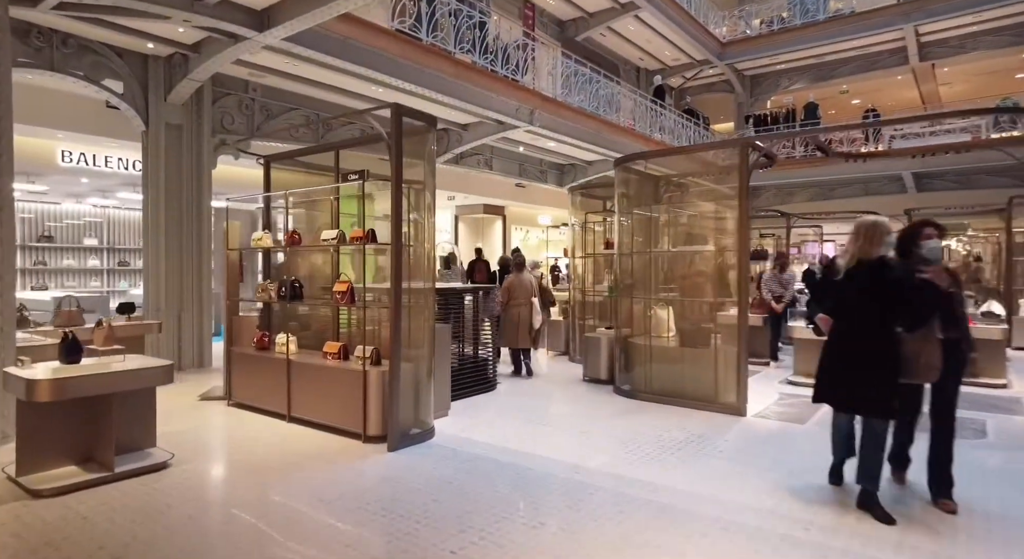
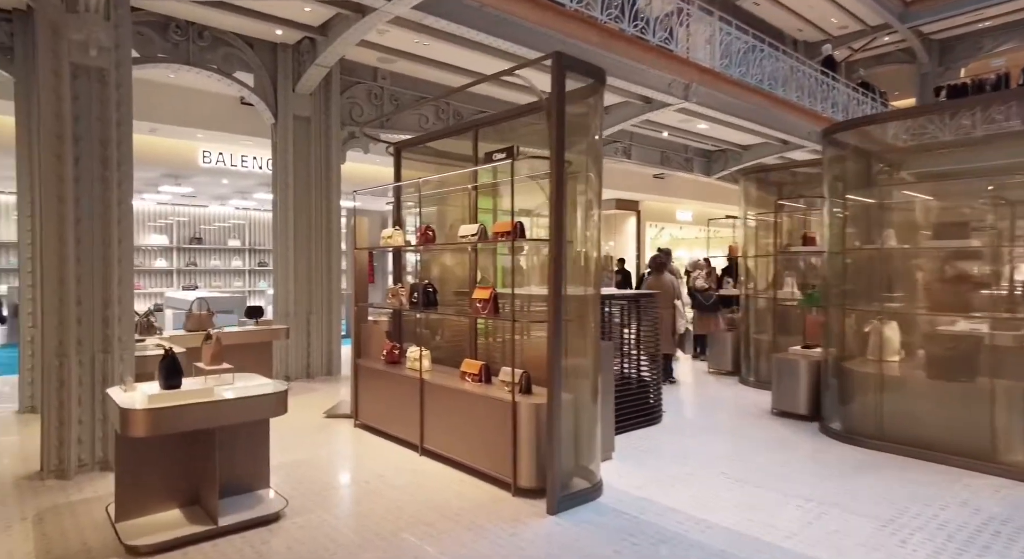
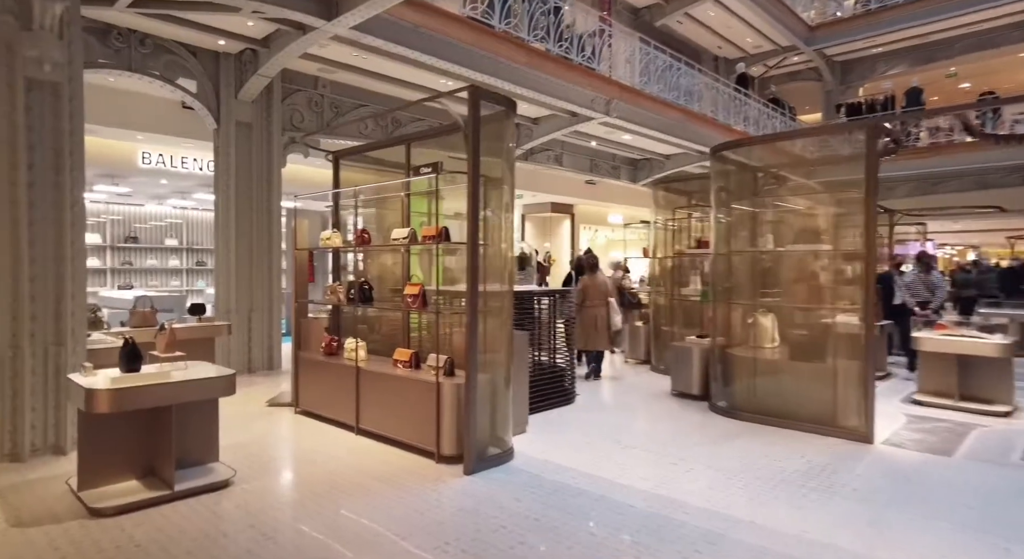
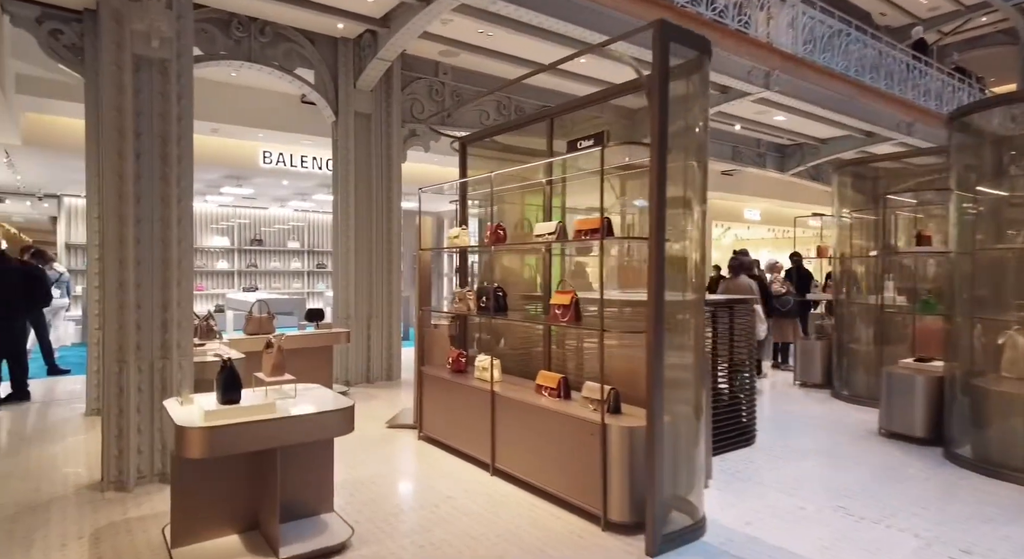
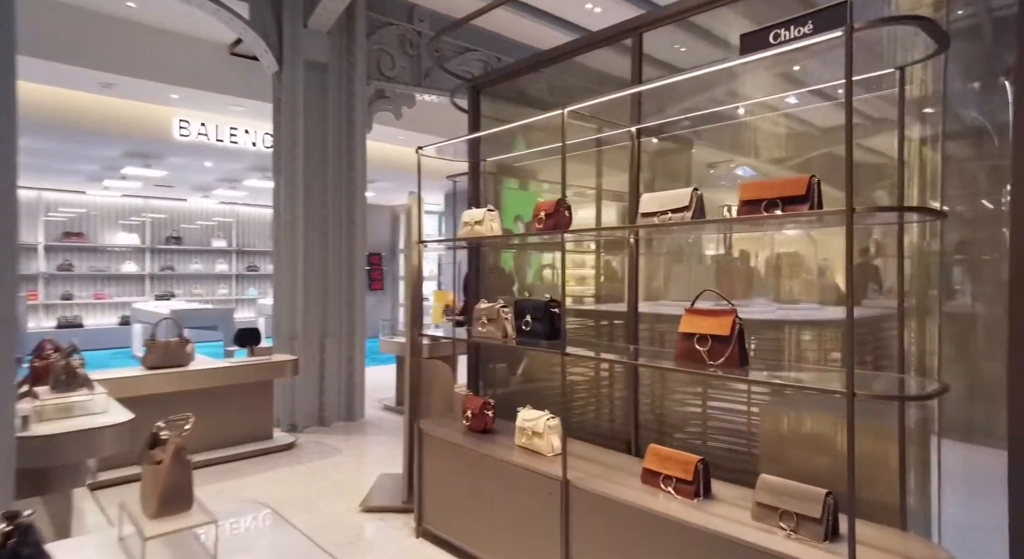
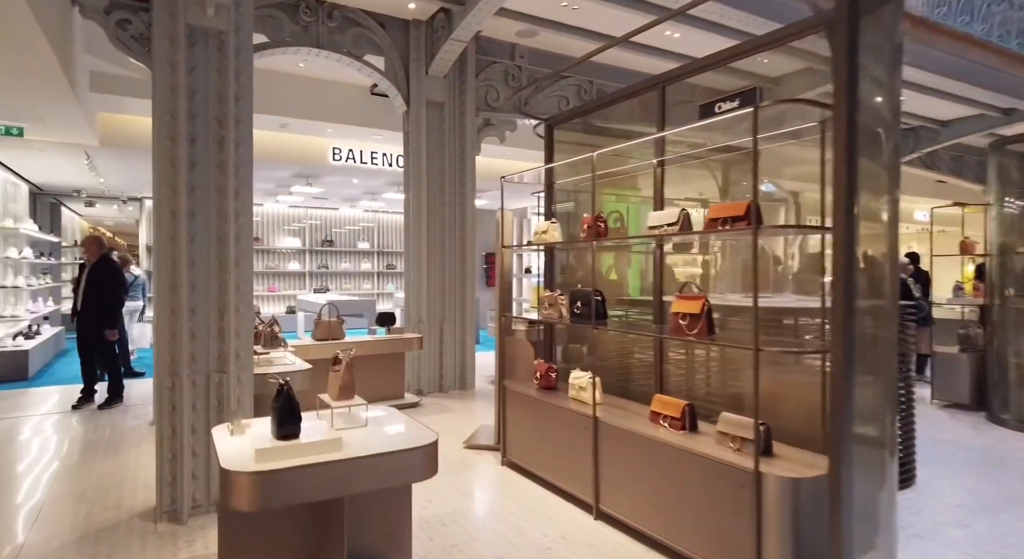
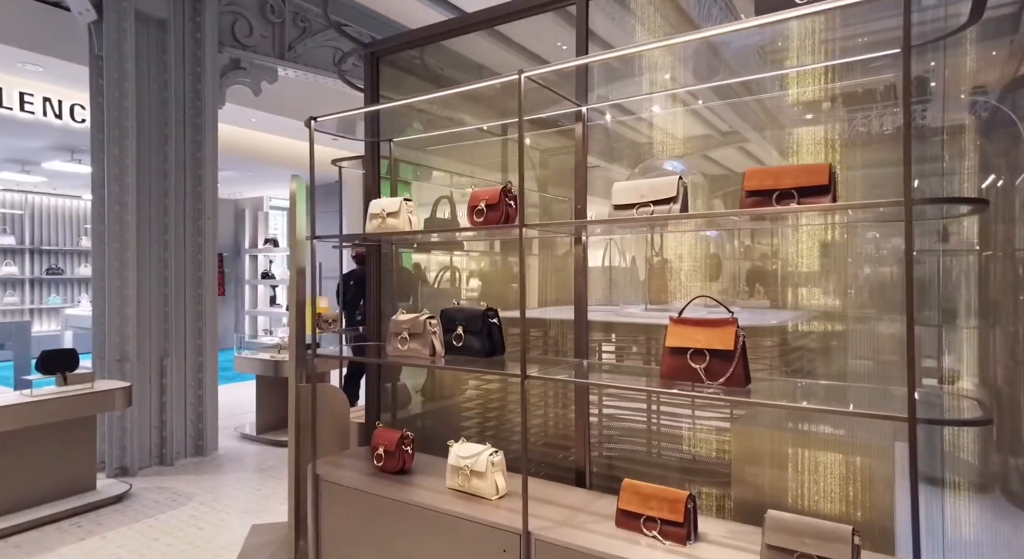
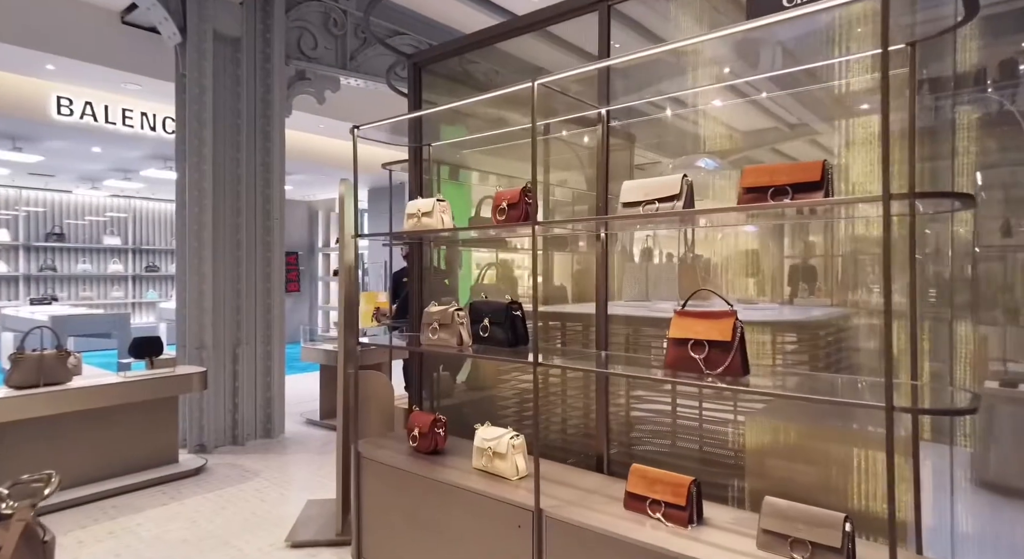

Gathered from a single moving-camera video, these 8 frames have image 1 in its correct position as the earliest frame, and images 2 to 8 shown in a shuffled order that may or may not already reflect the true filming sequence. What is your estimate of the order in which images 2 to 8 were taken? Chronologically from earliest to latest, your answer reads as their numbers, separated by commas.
3, 2, 4, 6, 5, 8, 7
